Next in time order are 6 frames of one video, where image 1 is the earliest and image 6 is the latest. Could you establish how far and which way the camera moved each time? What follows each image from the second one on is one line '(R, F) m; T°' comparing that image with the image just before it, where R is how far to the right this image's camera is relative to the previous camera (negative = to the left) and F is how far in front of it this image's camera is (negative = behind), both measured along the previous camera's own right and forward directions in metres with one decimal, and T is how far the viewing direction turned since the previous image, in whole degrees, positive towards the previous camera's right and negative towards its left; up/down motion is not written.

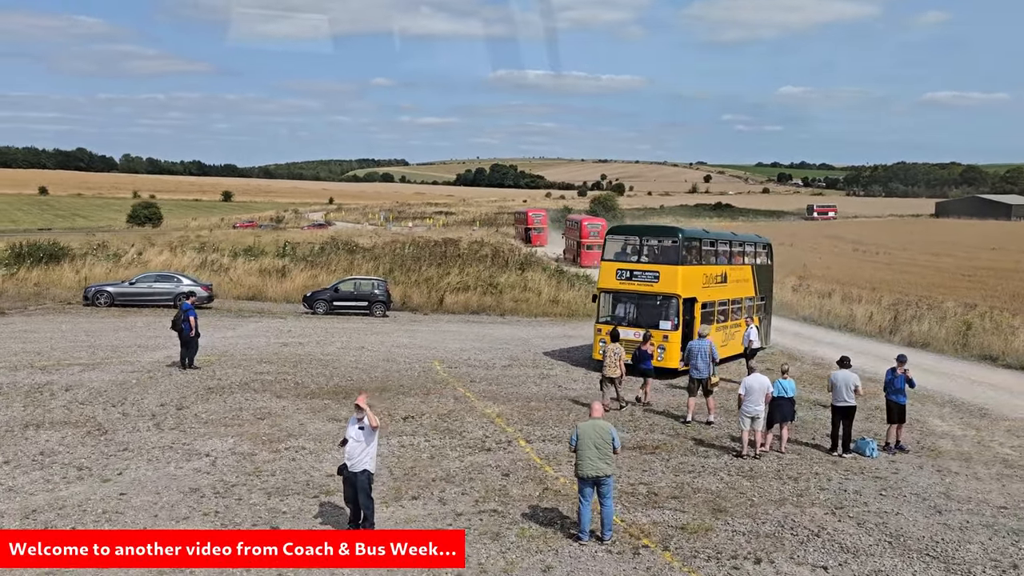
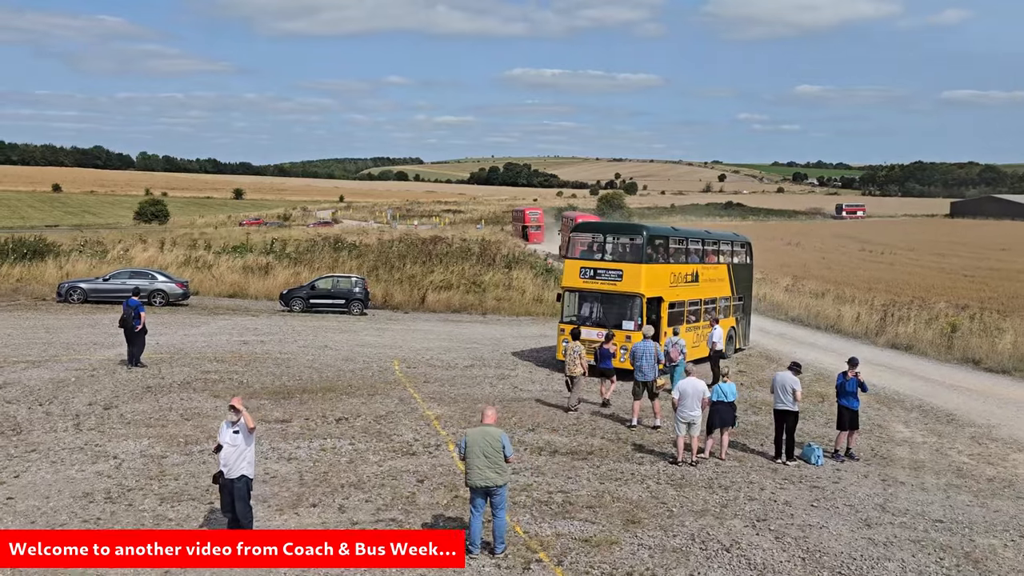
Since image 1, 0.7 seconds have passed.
(+1.3, +0.5) m; -1°
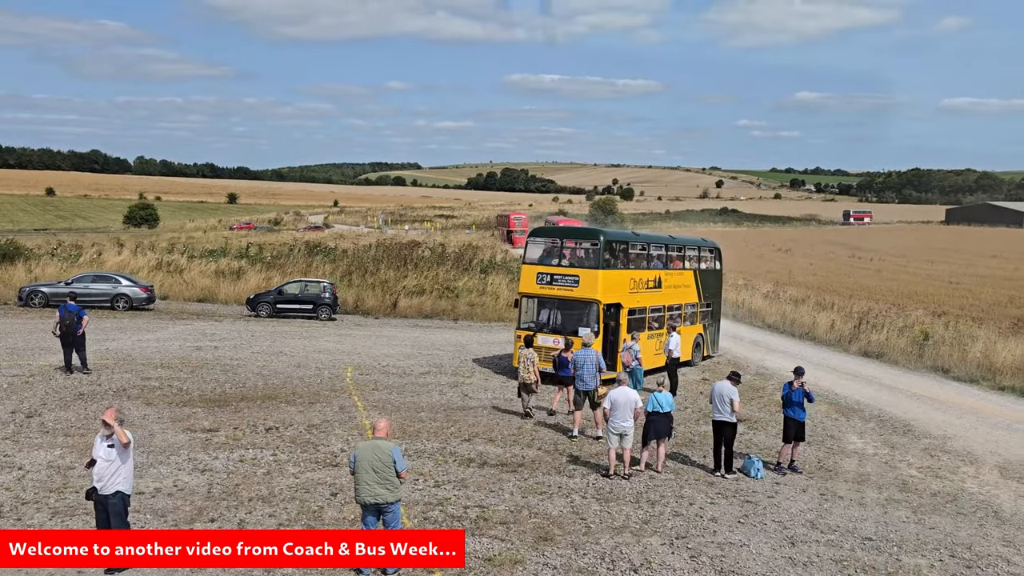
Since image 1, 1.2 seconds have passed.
(+1.0, +0.4) m; 0°
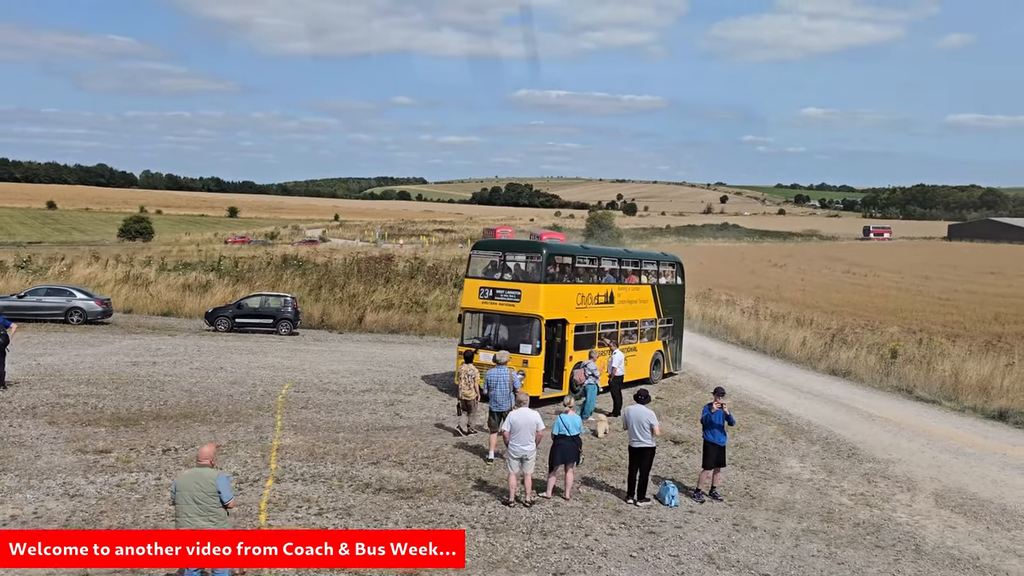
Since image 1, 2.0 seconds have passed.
(+1.4, +0.7) m; 0°
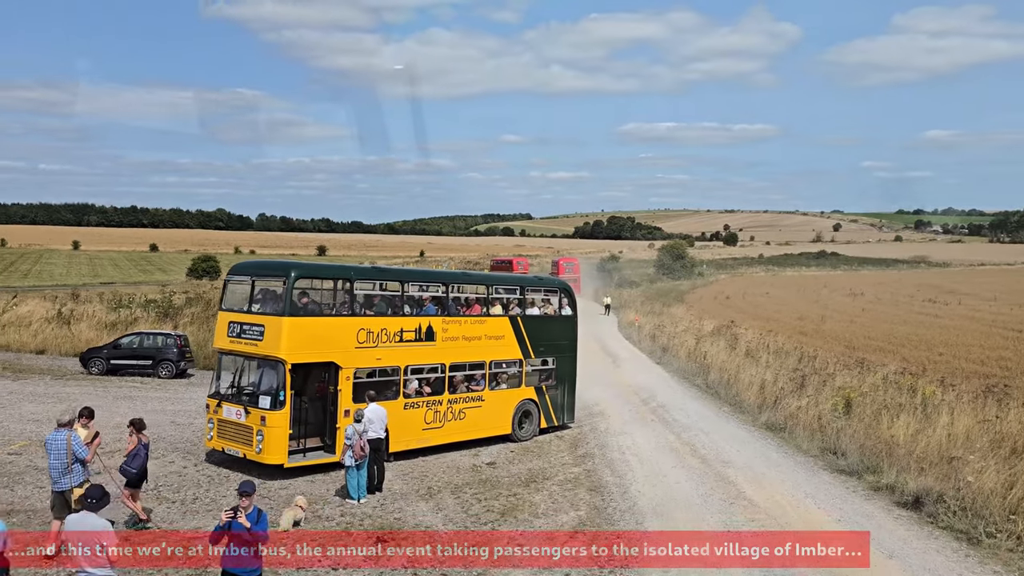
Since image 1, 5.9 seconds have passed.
(+6.1, +4.8) m; -7°
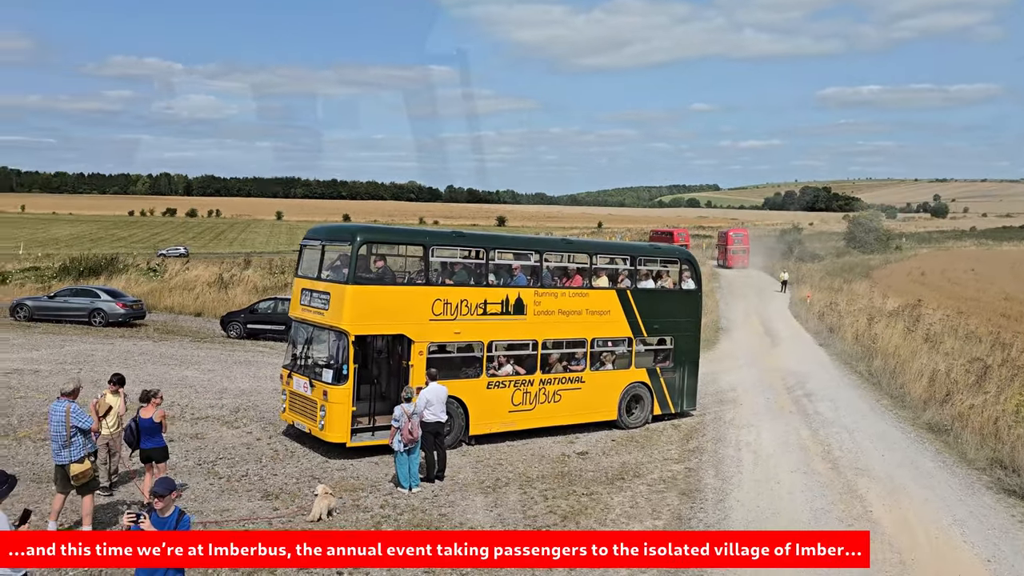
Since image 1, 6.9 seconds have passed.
(+1.4, +1.9) m; -12°
